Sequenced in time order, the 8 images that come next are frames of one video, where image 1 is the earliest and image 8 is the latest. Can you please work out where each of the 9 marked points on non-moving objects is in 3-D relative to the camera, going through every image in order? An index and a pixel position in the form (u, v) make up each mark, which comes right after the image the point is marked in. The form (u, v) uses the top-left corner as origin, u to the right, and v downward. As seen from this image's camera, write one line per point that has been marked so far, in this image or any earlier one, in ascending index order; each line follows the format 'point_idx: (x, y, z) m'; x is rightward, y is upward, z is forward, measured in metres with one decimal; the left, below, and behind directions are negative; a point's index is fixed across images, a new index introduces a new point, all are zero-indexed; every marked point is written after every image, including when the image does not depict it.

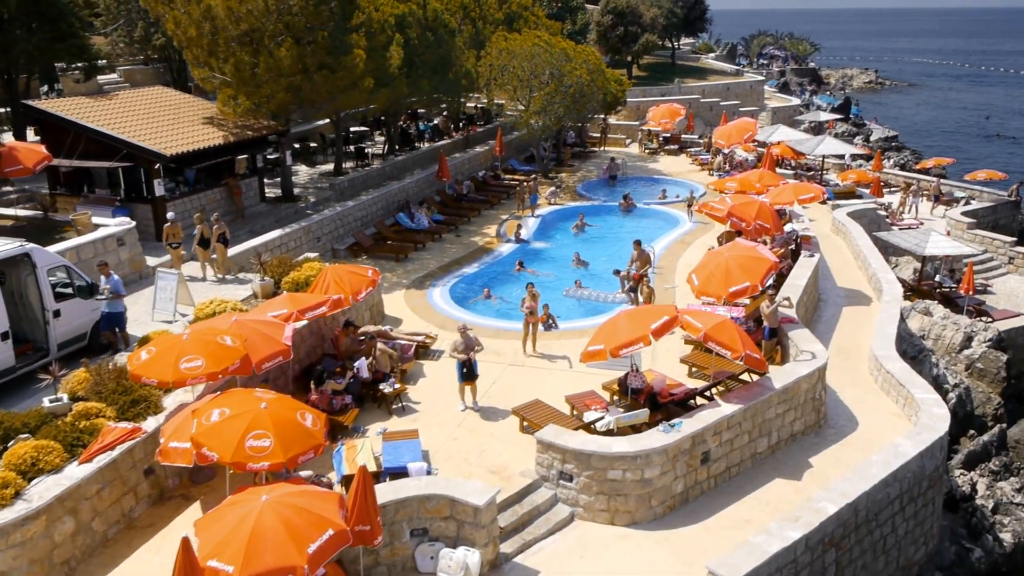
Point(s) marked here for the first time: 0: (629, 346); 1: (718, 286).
0: (+1.7, -0.9, +12.4) m
1: (+3.7, 0.0, +15.6) m
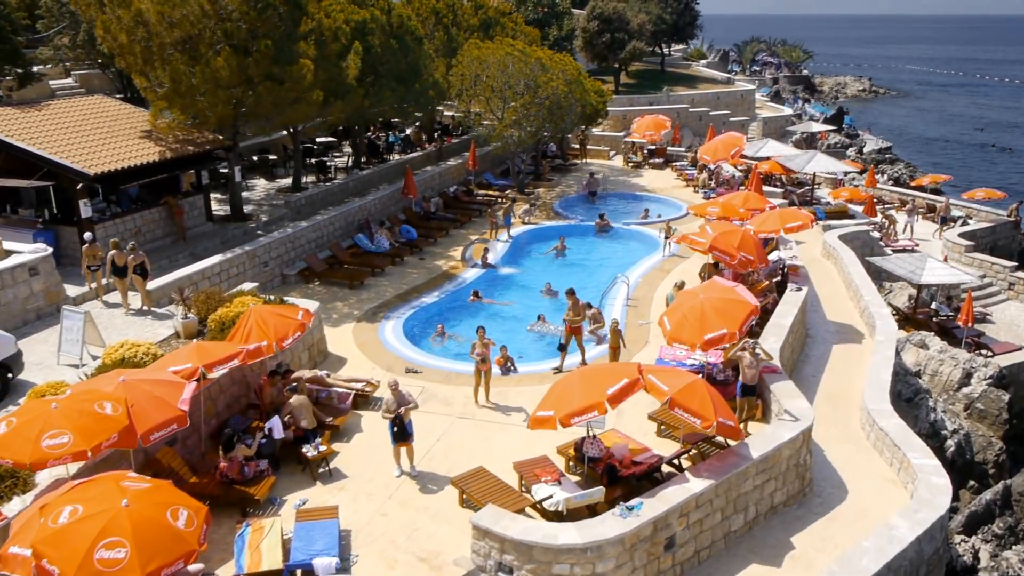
0: (+0.9, -1.6, +10.6) m
1: (+2.9, -0.7, +13.9) m
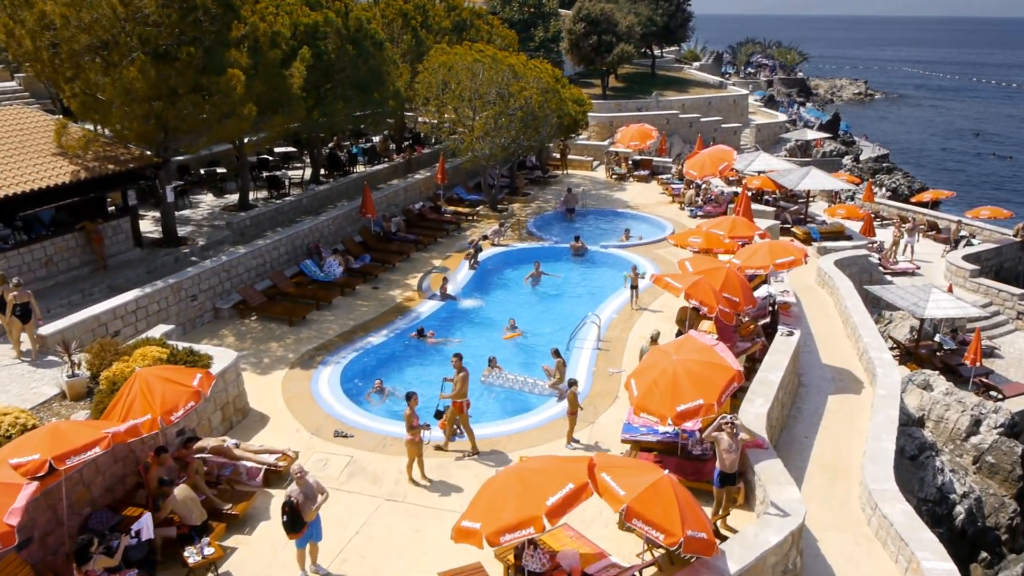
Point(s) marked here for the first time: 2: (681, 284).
0: (0.0, -2.4, +8.5) m
1: (+2.0, -1.5, +11.8) m
2: (+3.0, +0.1, +15.8) m
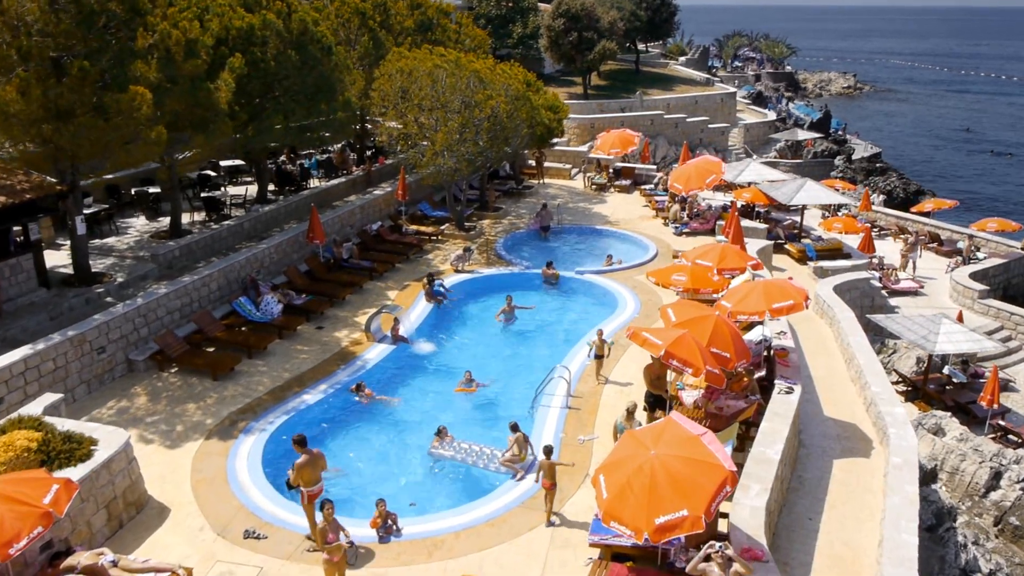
0: (-0.6, -3.3, +6.1) m
1: (+1.3, -2.4, +9.4) m
2: (+2.3, -0.8, +13.4) m
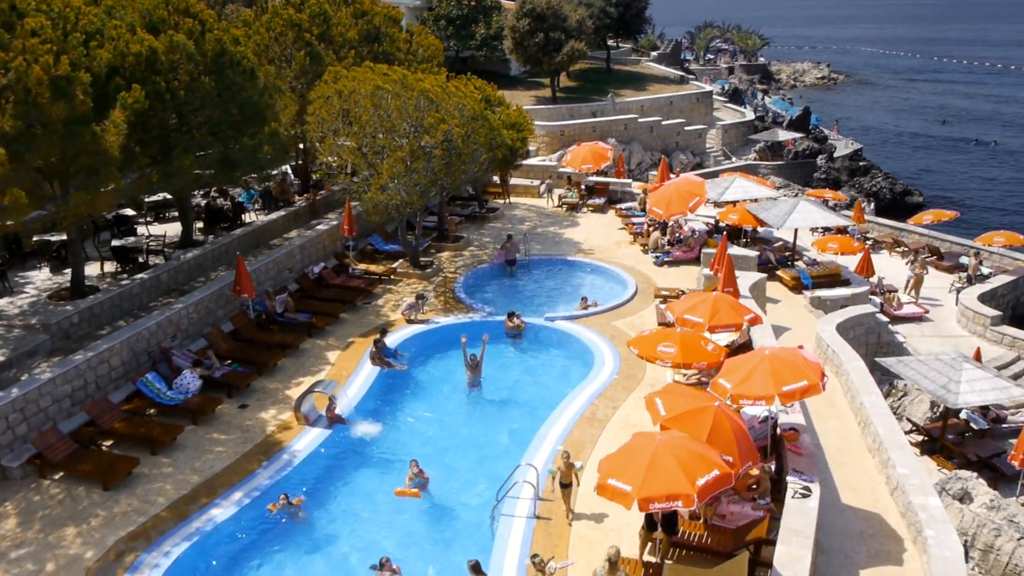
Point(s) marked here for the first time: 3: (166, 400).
0: (-1.0, -4.6, +3.4) m
1: (+0.9, -3.6, +6.7) m
2: (+1.7, -1.9, +10.7) m
3: (-6.0, -2.0, +15.2) m
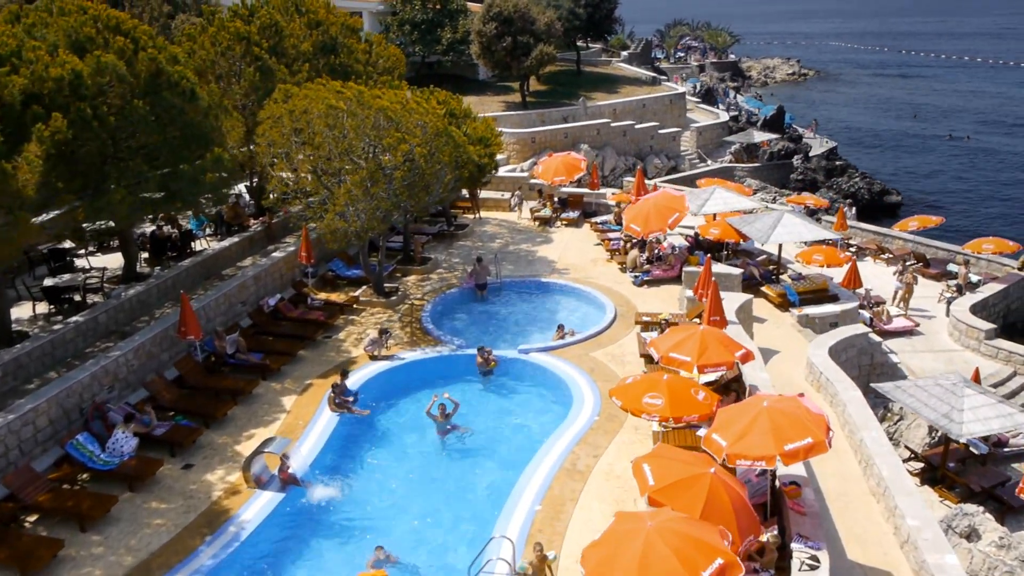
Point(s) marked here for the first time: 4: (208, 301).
0: (-1.0, -5.3, +2.0) m
1: (+0.7, -4.2, +5.4) m
2: (+1.4, -2.5, +9.4) m
3: (-6.5, -2.8, +13.6) m
4: (-6.5, -0.3, +18.6) m
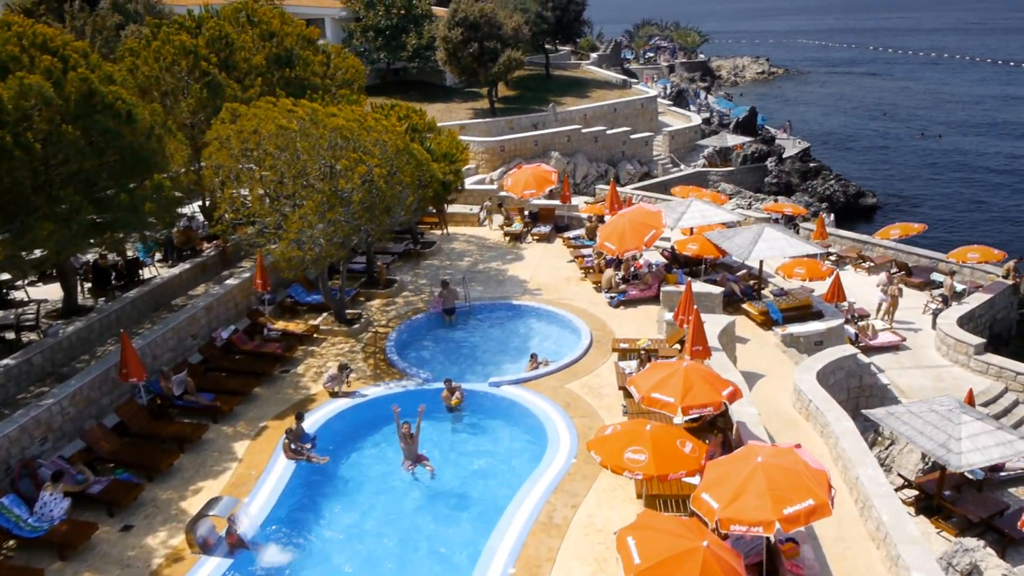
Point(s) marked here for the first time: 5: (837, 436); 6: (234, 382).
0: (-1.0, -5.8, +0.8) m
1: (+0.6, -4.8, +4.3) m
2: (+1.1, -3.0, +8.3) m
3: (-6.9, -3.5, +12.3) m
4: (-7.1, -1.0, +17.2) m
5: (+5.6, -2.5, +15.0) m
6: (-5.5, -1.9, +17.2) m
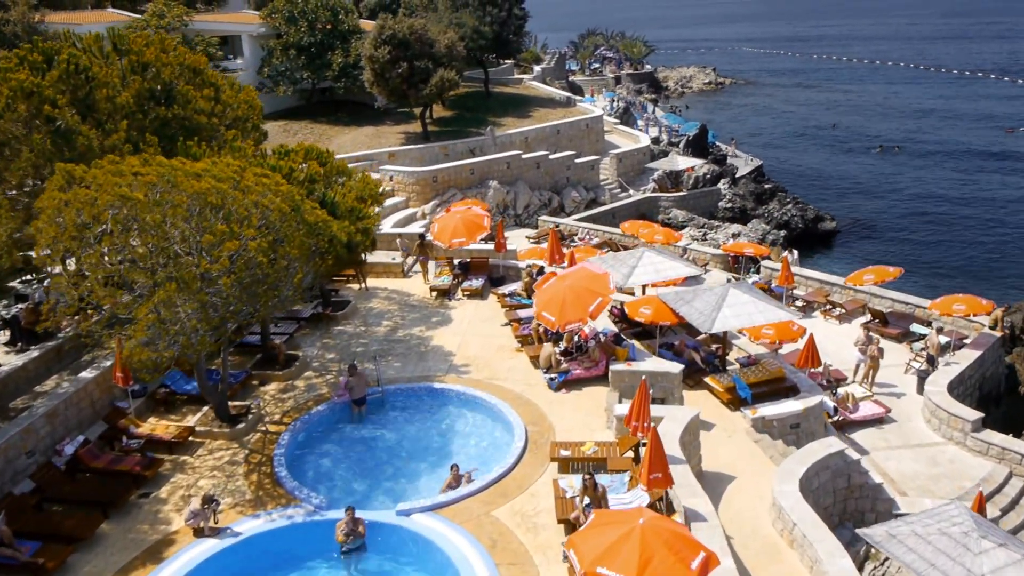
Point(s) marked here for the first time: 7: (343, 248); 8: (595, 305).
0: (-1.4, -7.3, -2.7) m
1: (0.0, -6.3, +0.9) m
2: (+0.2, -4.5, +4.9) m
3: (-7.9, -5.2, +8.5) m
4: (-8.4, -2.7, +13.4) m
5: (+4.4, -4.0, +11.9) m
6: (-6.8, -3.6, +13.5) m
7: (-3.4, +0.9, +18.0) m
8: (+1.7, -0.3, +17.5) m
